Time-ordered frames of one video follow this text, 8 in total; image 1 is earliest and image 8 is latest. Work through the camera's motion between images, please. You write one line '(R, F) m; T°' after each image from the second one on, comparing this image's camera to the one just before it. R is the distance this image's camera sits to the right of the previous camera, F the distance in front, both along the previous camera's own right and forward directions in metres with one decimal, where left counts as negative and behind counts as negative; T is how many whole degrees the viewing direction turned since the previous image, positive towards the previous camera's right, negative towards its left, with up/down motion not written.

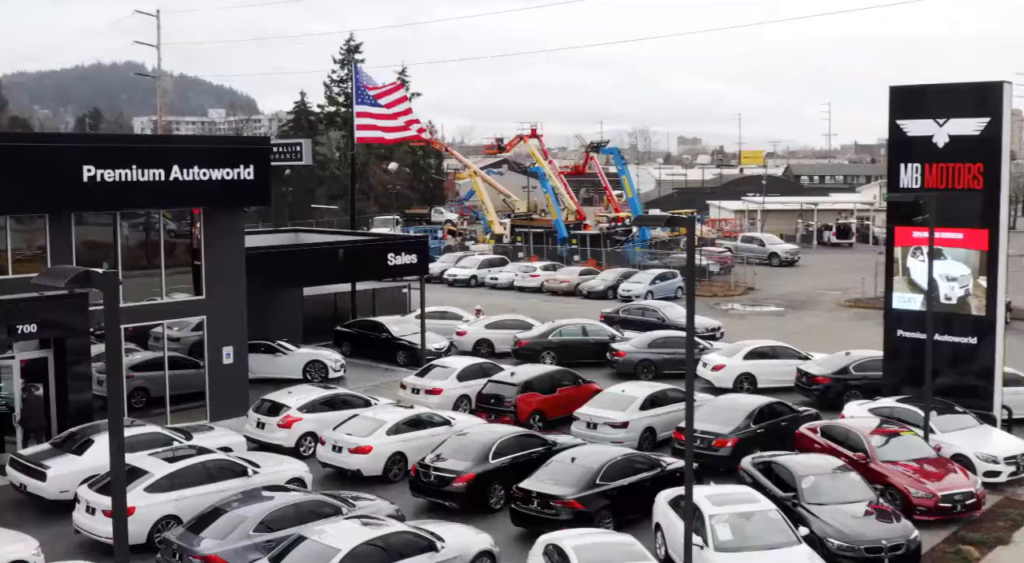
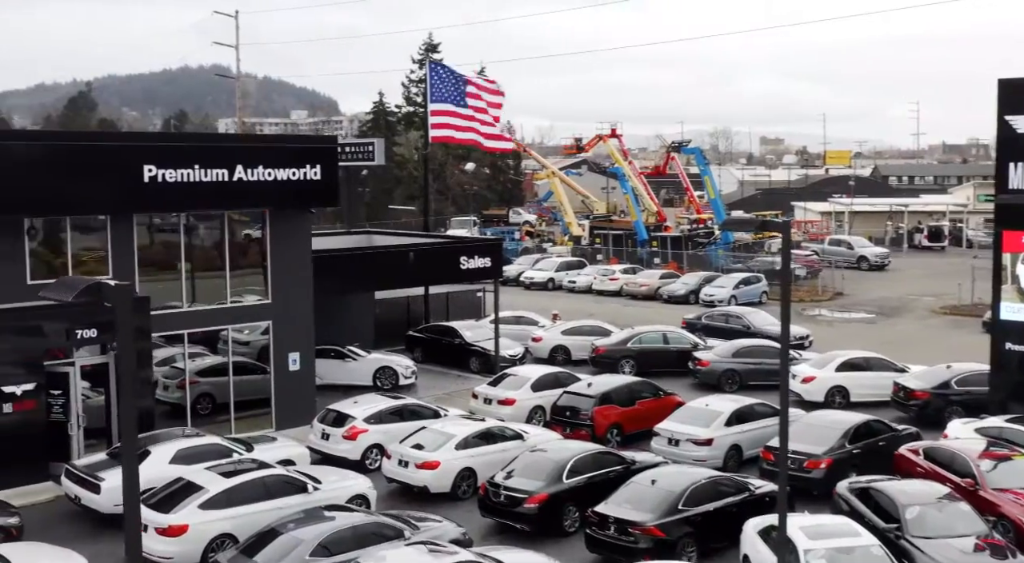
(0.0, +1.2) m; -4°
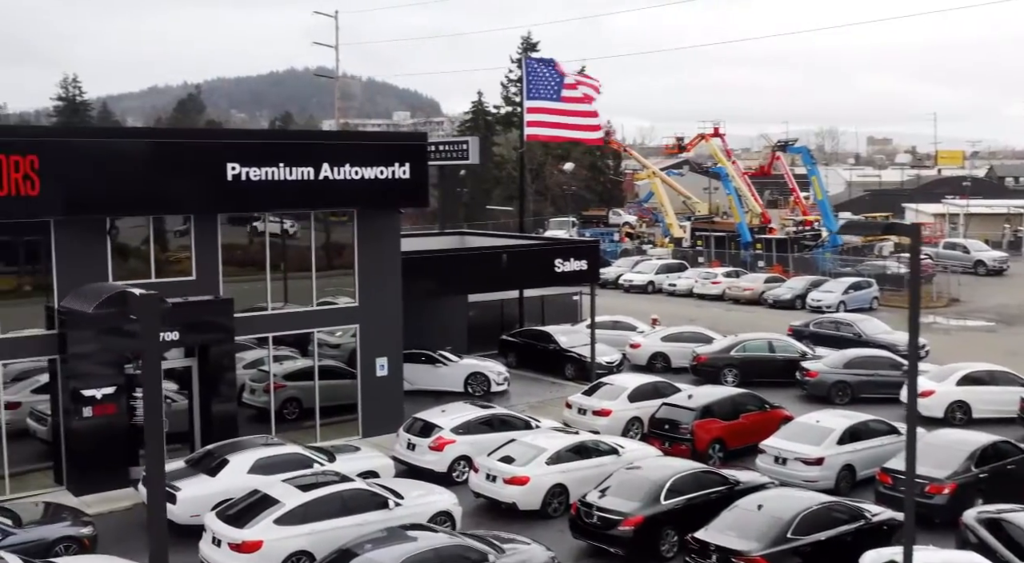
(+0.1, +1.1) m; -5°
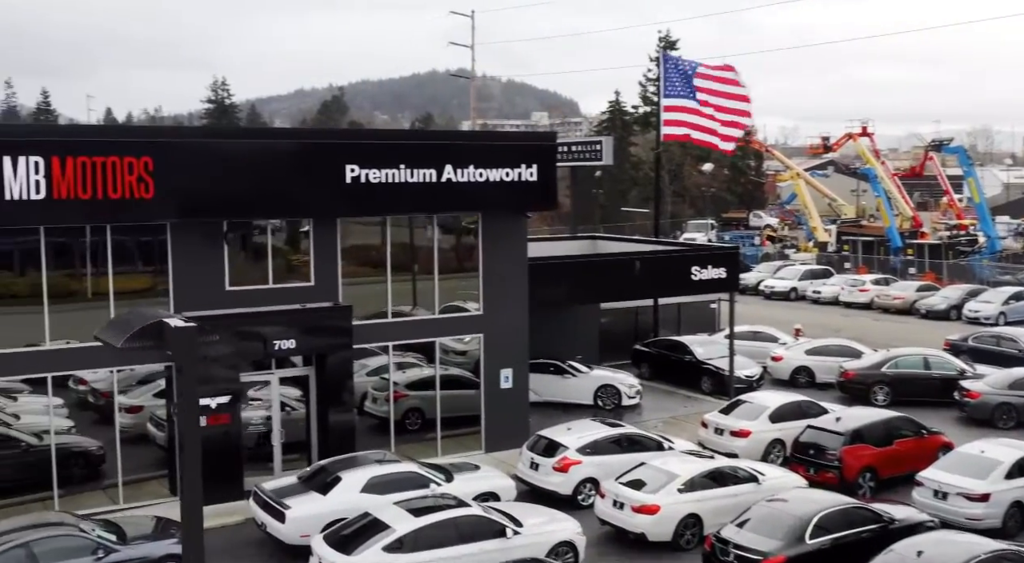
(+0.1, +1.3) m; -7°
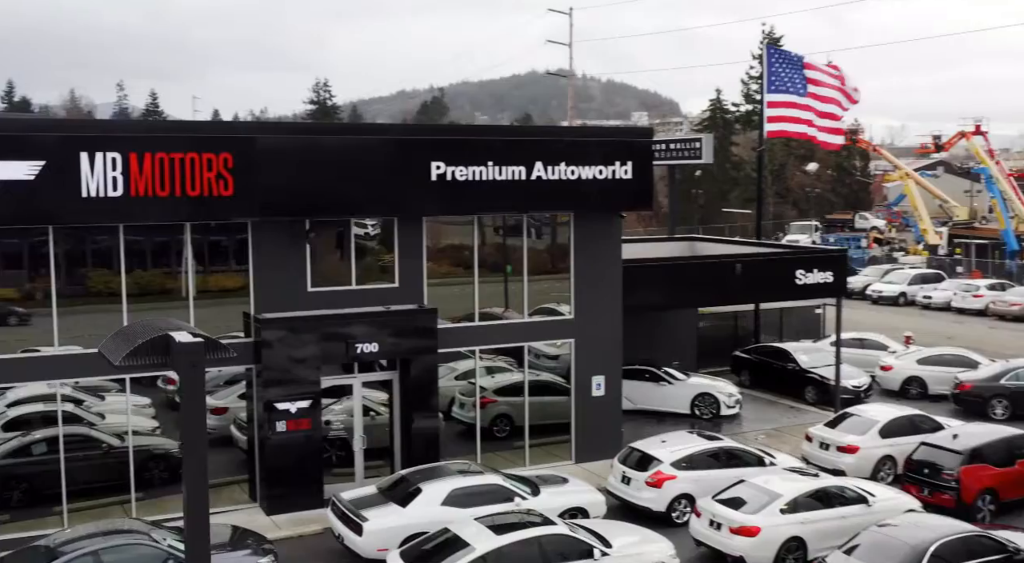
(+0.1, +0.9) m; -5°
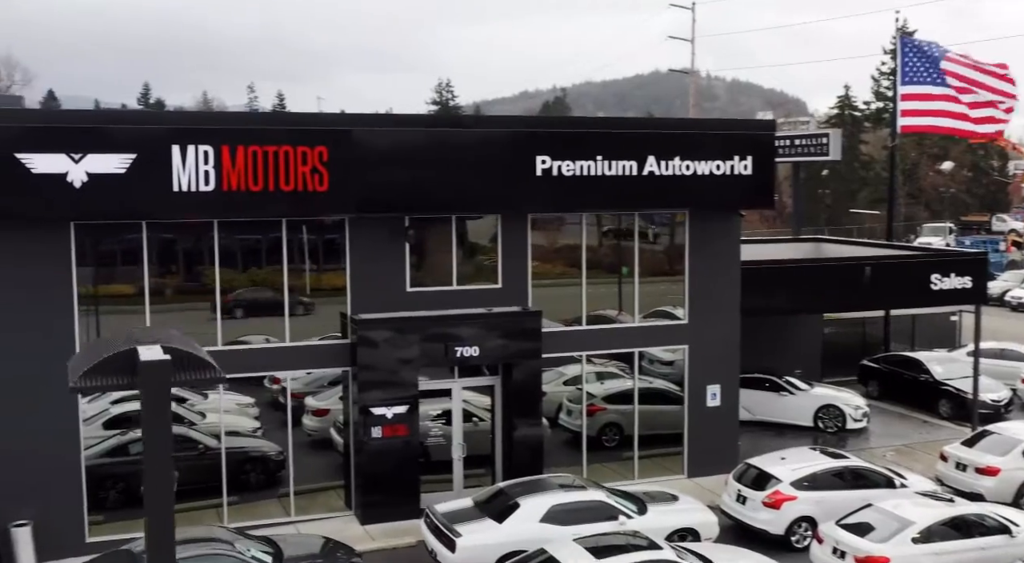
(+0.2, +1.0) m; -6°
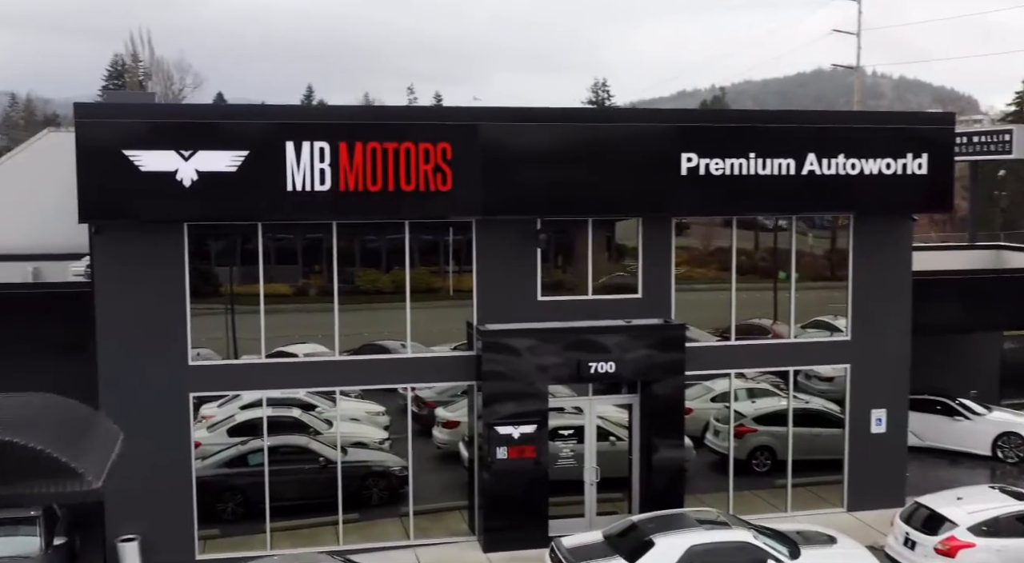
(+0.2, +1.4) m; -8°
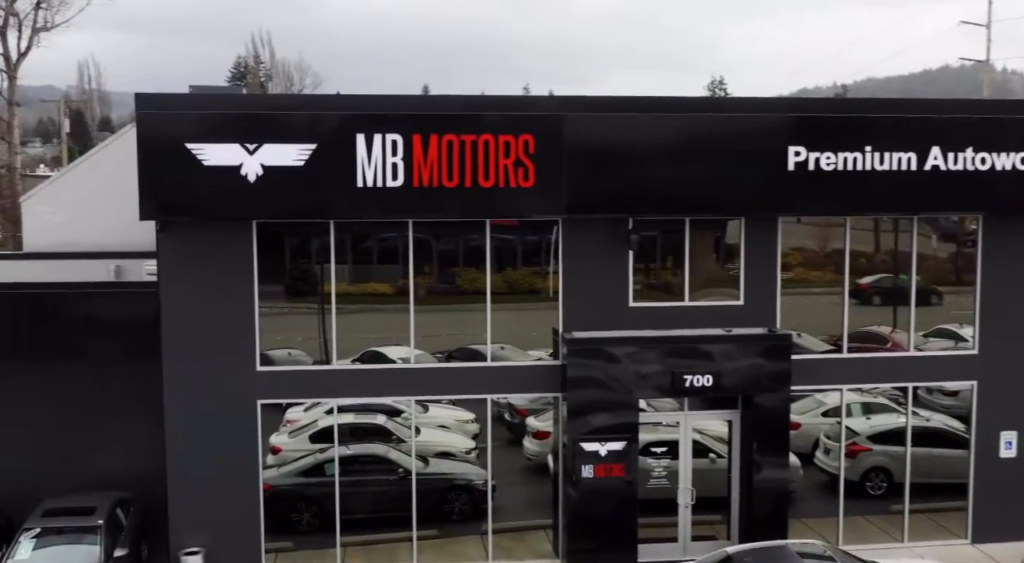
(+0.3, +1.1) m; -6°
